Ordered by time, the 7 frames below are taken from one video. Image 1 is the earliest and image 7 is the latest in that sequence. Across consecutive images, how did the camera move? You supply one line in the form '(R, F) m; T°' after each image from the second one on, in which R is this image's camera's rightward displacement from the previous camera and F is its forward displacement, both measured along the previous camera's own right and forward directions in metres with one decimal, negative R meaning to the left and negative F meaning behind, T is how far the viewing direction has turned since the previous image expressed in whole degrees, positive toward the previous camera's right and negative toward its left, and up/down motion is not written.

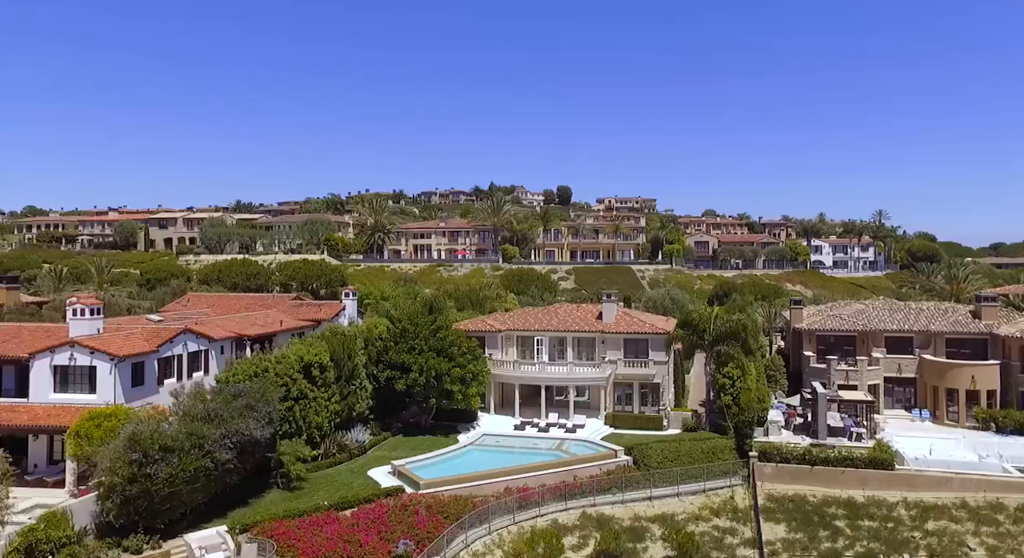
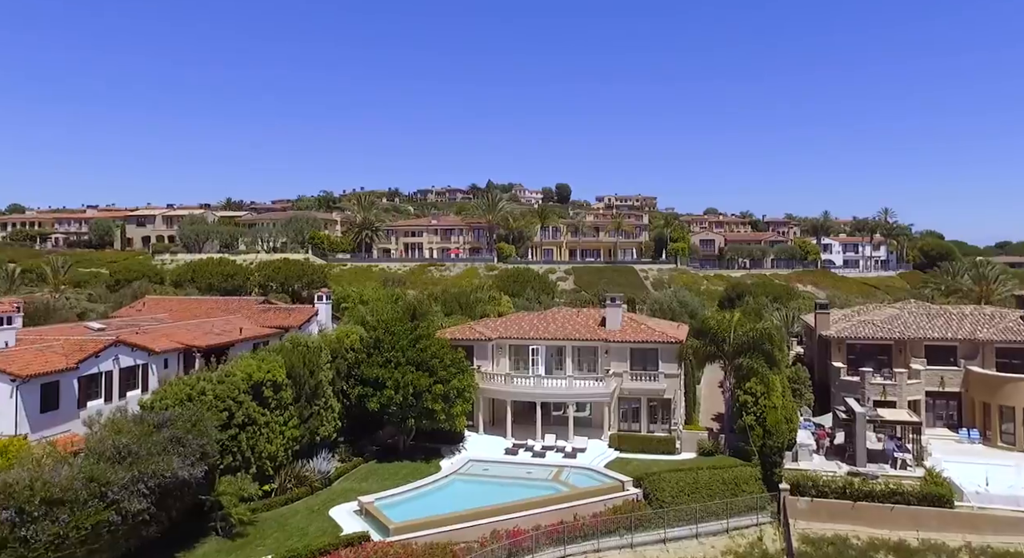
(+0.4, +5.7) m; 0°
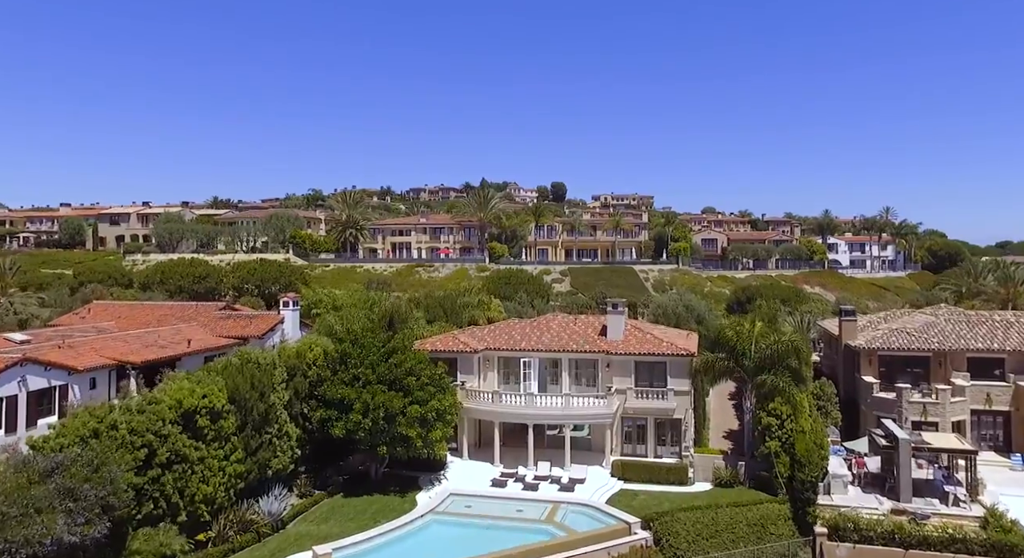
(+0.4, +5.2) m; 0°
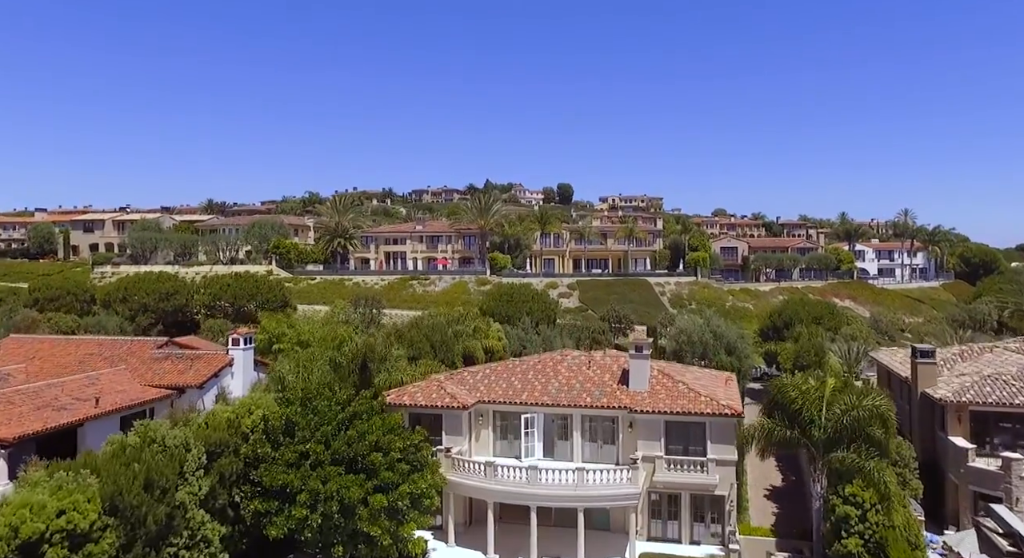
(+0.3, +7.9) m; 0°
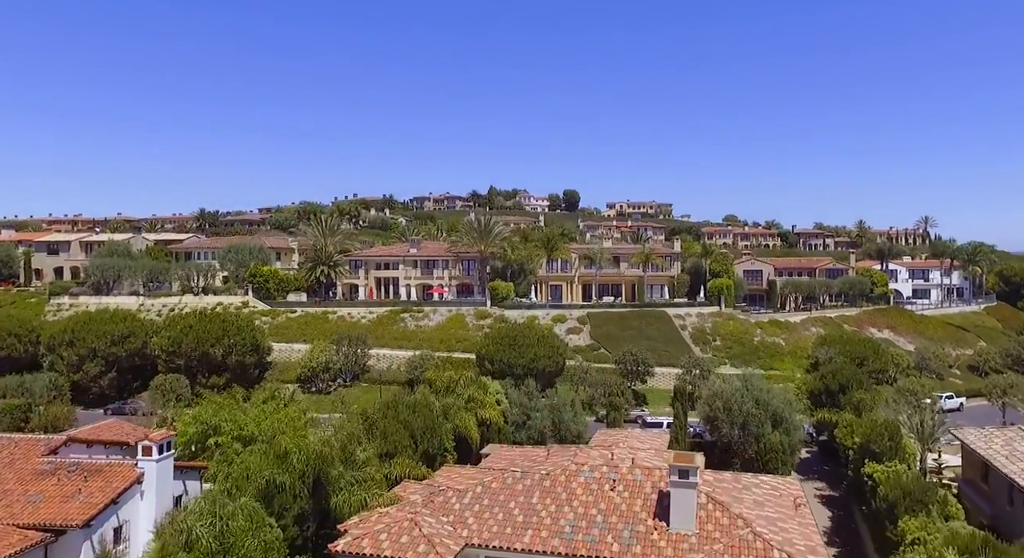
(+0.2, +8.7) m; 0°
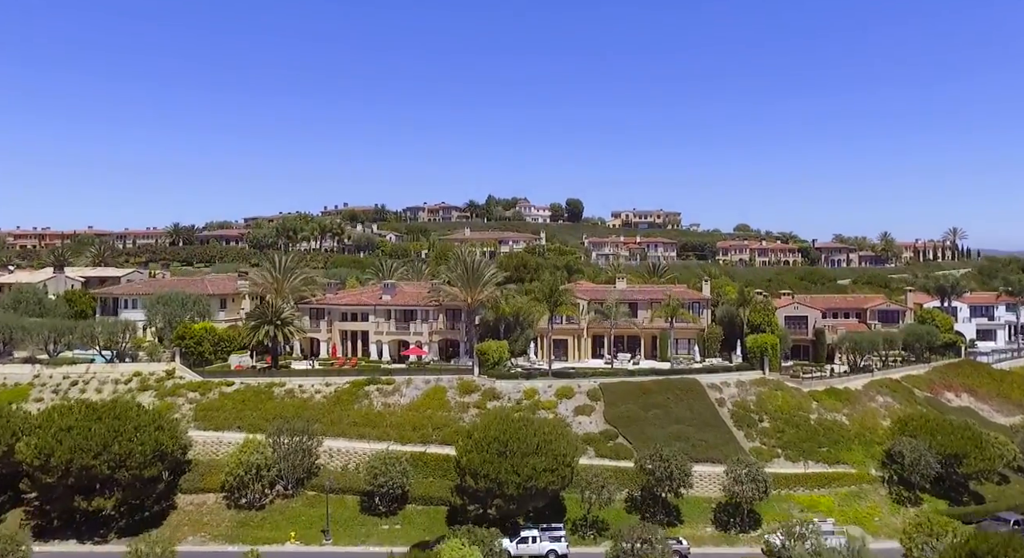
(+0.7, +15.5) m; 0°
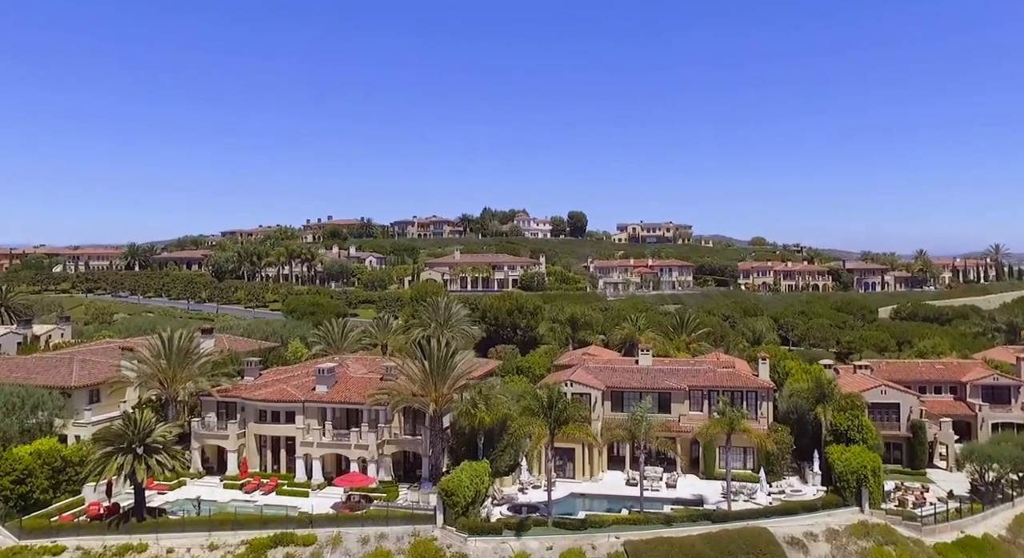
(+1.1, +20.5) m; 0°
